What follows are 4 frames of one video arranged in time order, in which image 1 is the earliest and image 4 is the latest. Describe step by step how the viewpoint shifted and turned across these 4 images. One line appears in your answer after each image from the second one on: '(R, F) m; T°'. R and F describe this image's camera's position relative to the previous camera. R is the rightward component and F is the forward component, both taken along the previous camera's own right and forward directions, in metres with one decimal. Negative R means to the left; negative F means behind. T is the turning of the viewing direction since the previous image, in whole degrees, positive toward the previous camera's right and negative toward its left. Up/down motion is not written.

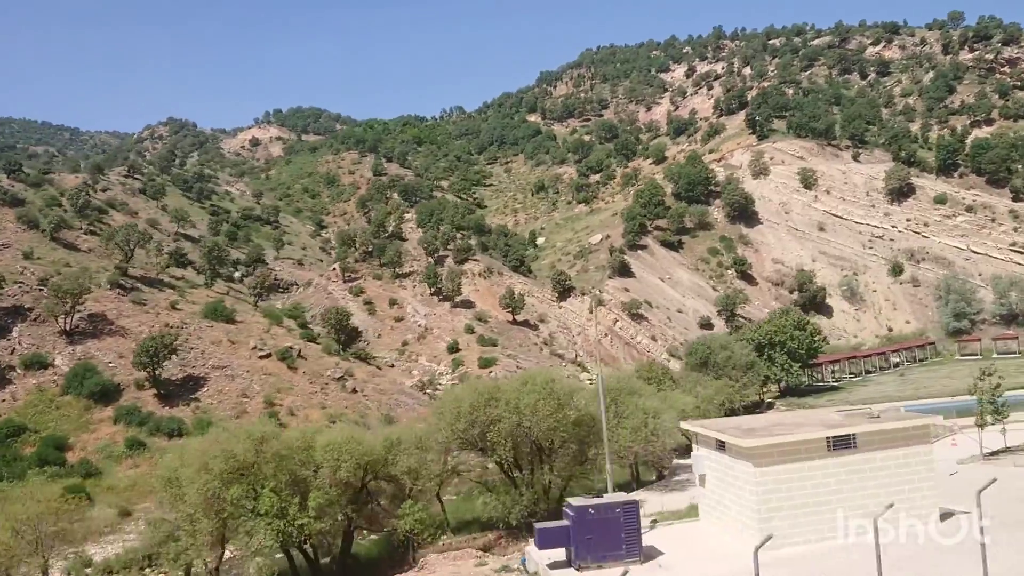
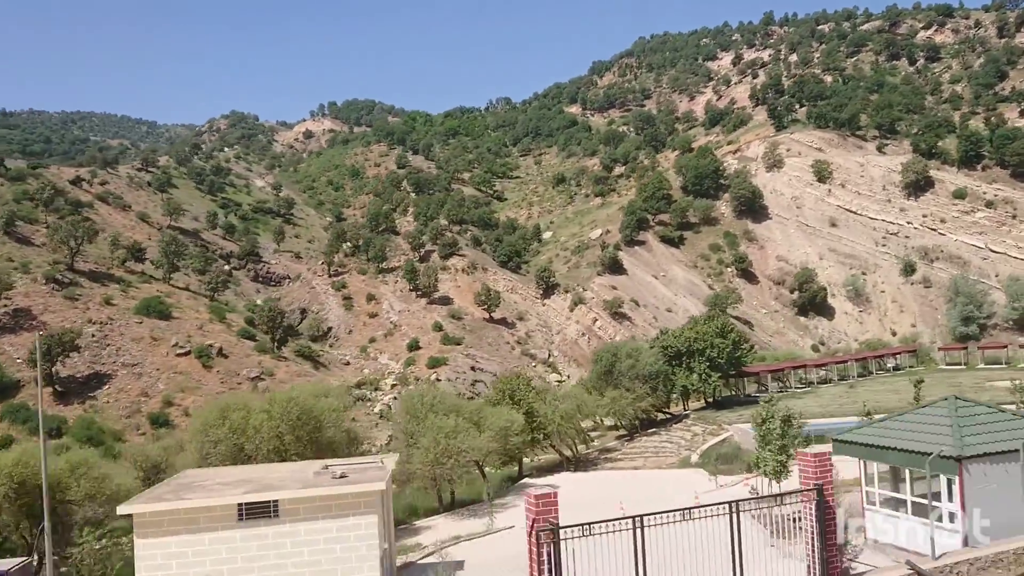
(+8.0, +2.4) m; -5°
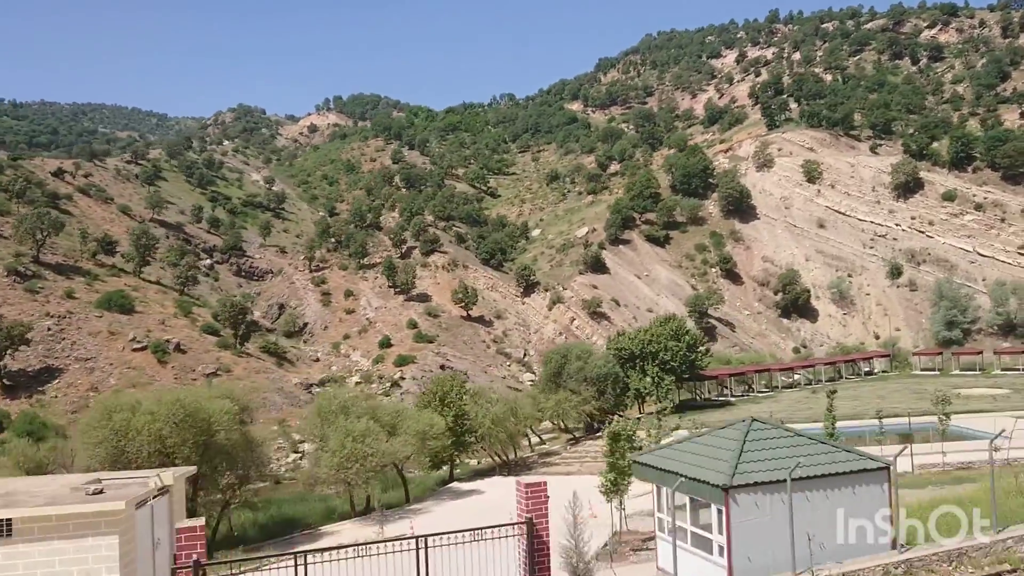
(+2.7, +0.7) m; -1°
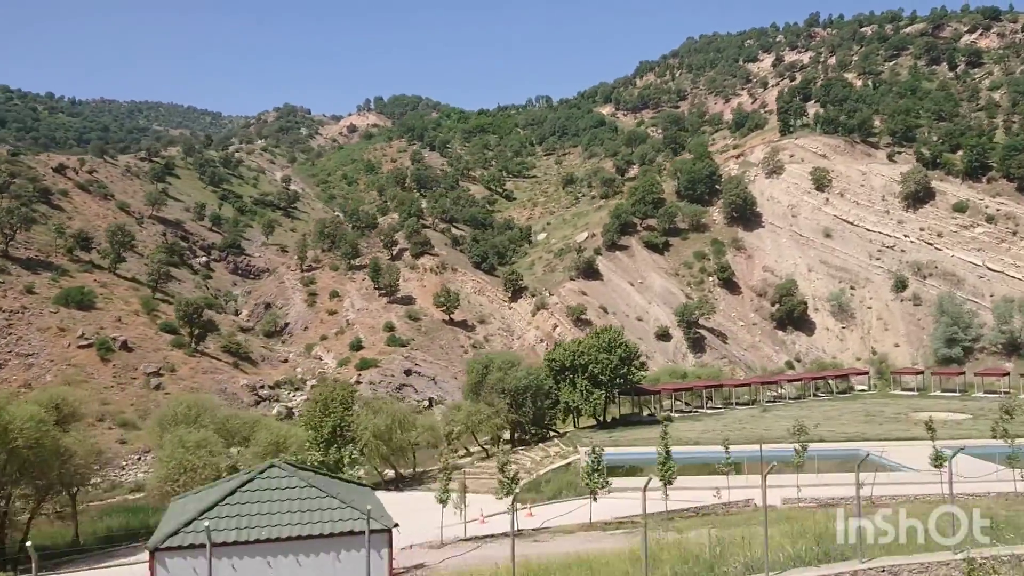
(+5.4, +1.4) m; -3°
